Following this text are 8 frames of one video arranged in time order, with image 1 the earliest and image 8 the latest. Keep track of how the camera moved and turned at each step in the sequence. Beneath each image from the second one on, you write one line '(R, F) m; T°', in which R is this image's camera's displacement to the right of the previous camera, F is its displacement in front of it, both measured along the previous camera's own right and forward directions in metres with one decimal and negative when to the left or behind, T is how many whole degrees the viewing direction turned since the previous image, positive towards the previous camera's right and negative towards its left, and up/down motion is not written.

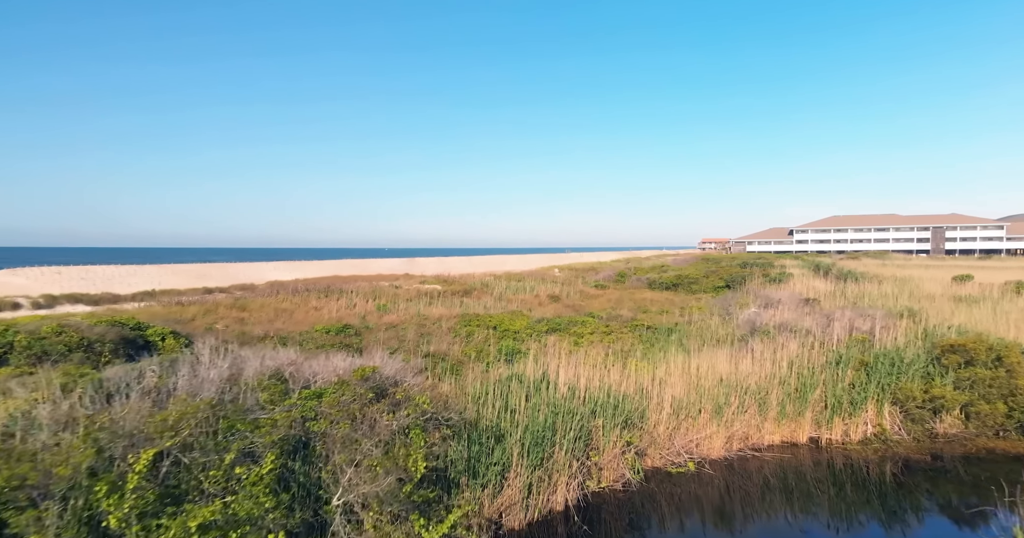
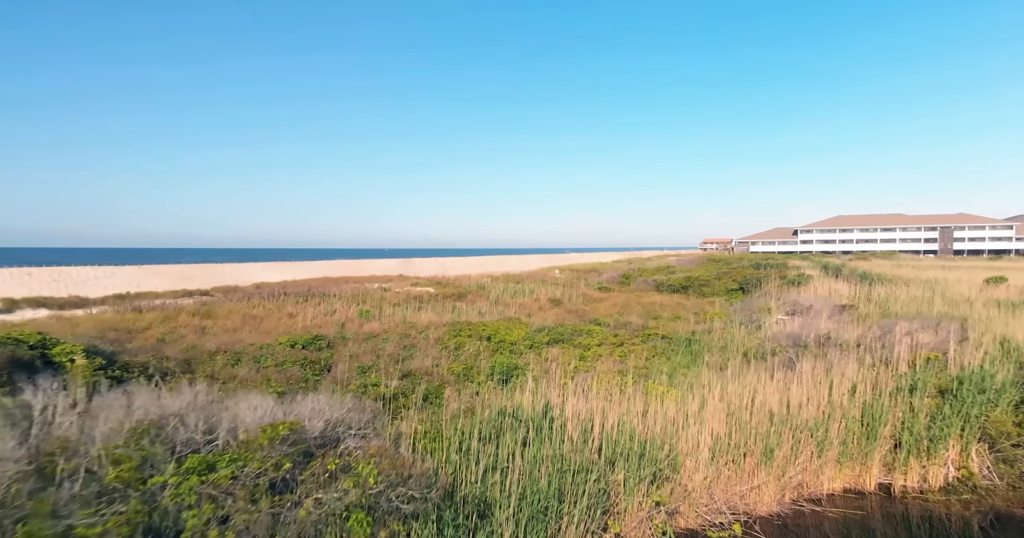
(+0.1, +1.8) m; 0°
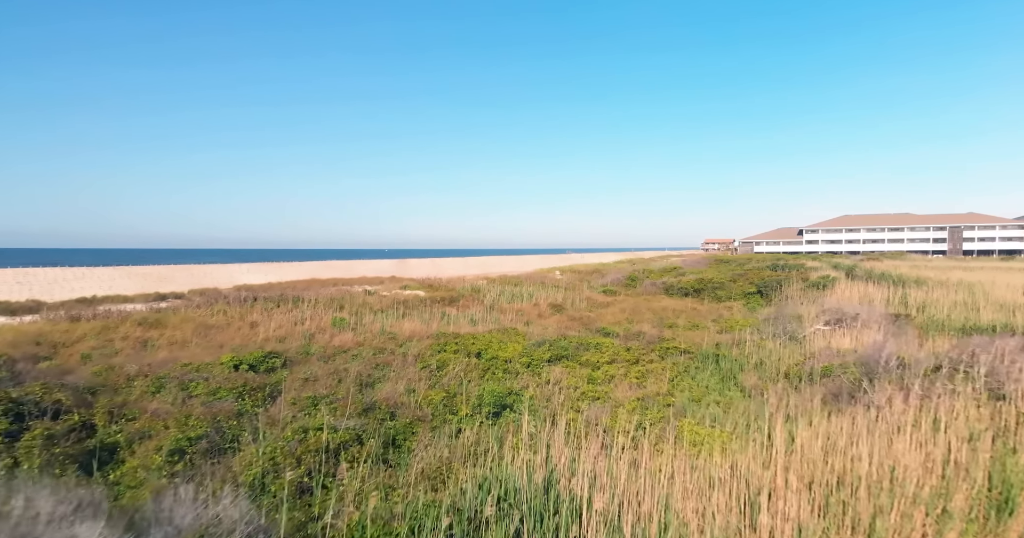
(+0.1, +2.0) m; 0°
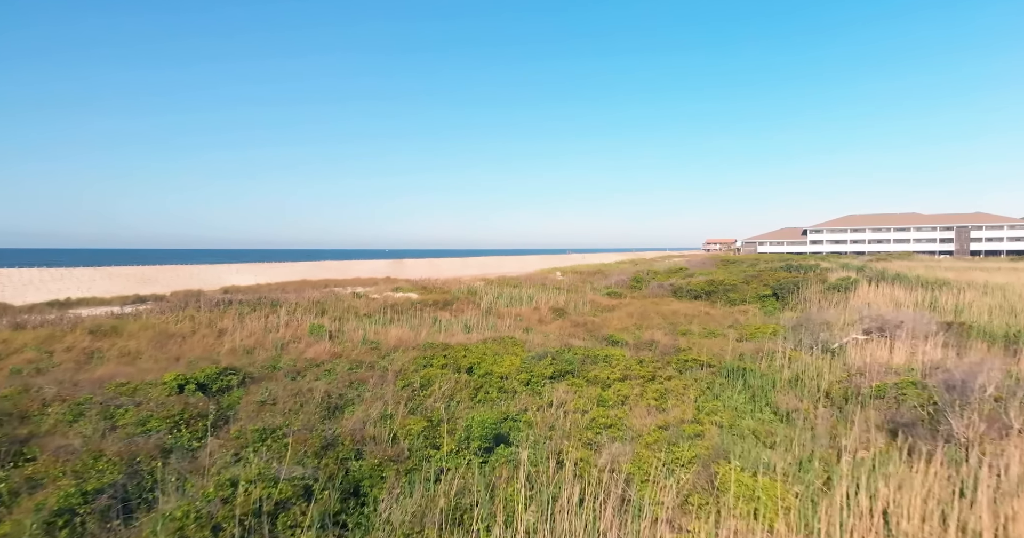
(+0.1, +1.4) m; 0°
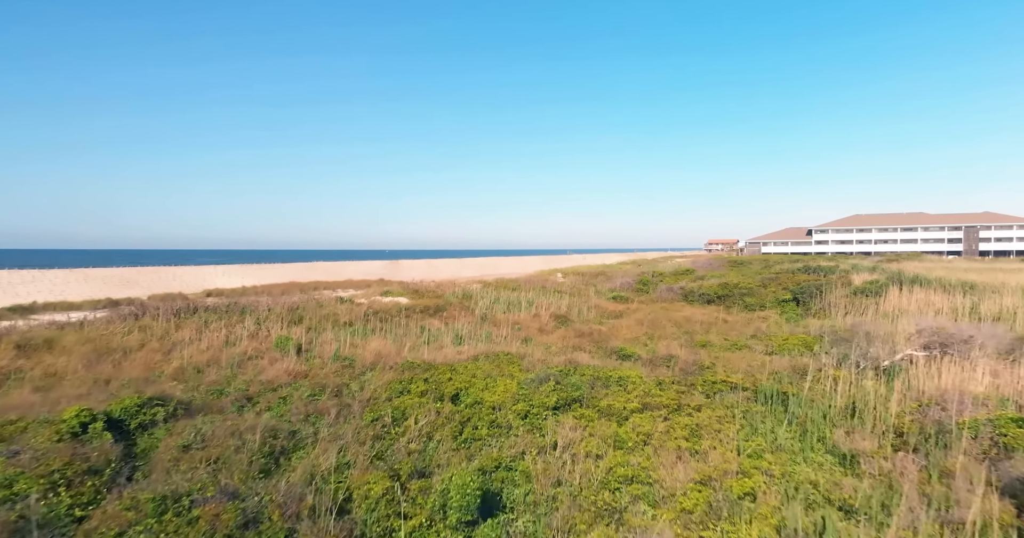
(+0.1, +1.6) m; 0°
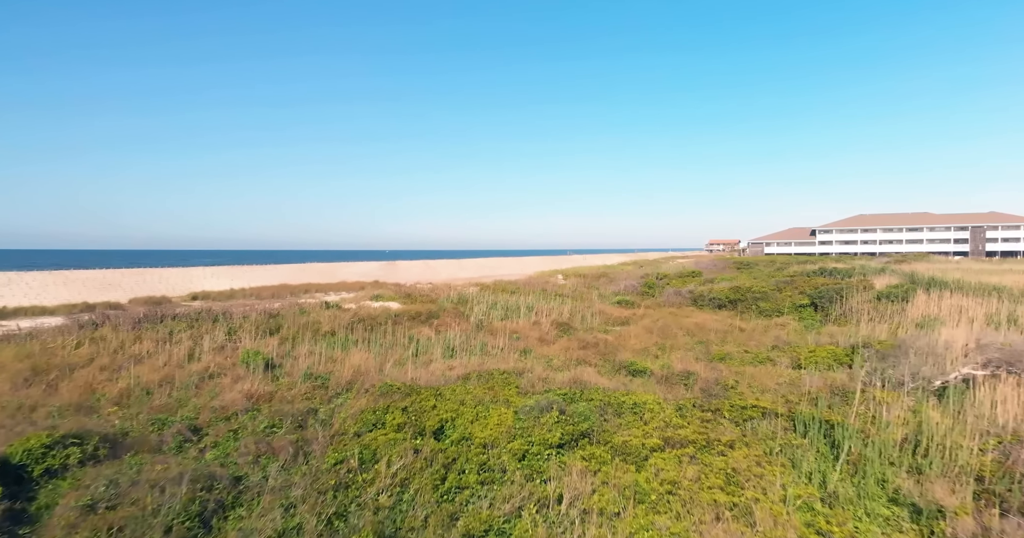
(0.0, +1.2) m; 0°
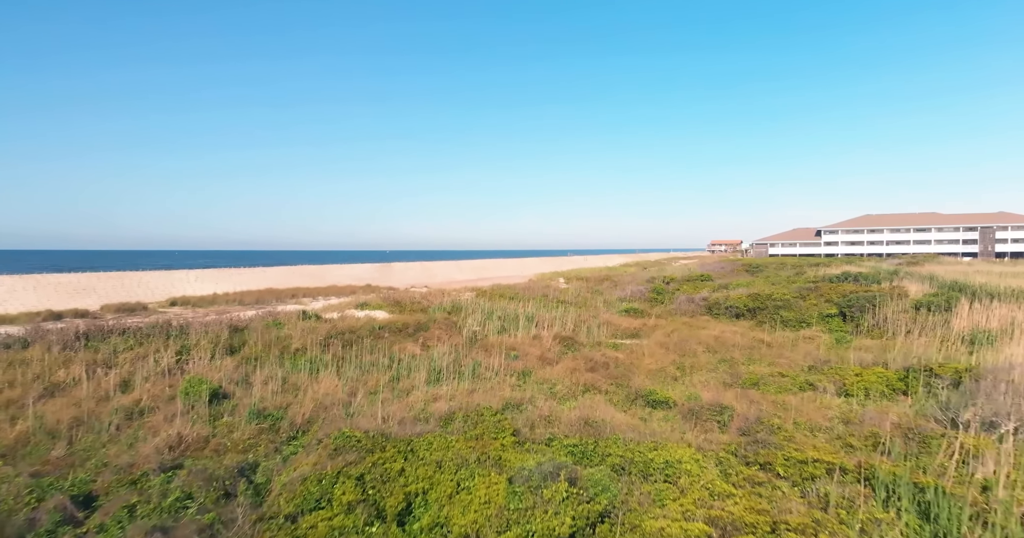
(+0.1, +1.6) m; 0°
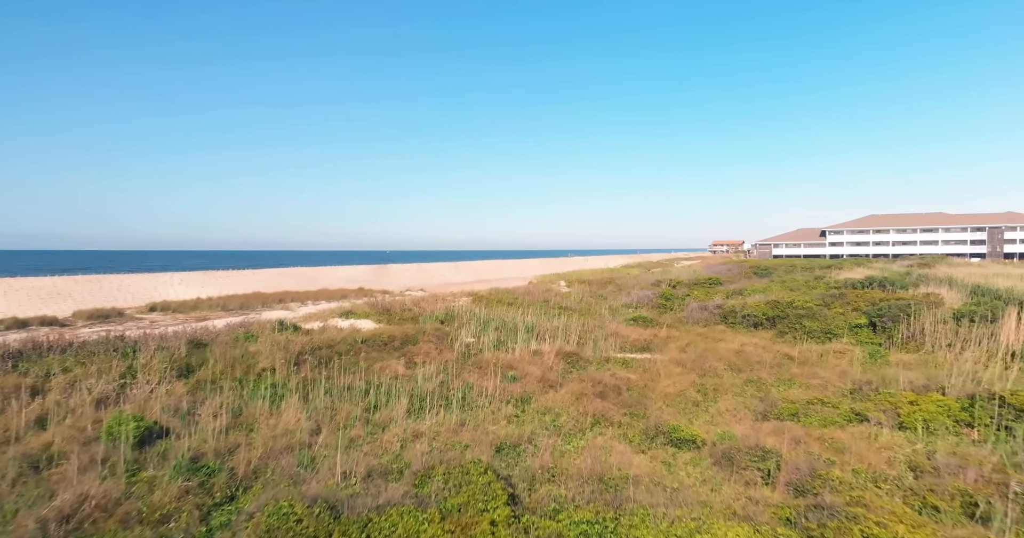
(+0.1, +1.4) m; 0°
